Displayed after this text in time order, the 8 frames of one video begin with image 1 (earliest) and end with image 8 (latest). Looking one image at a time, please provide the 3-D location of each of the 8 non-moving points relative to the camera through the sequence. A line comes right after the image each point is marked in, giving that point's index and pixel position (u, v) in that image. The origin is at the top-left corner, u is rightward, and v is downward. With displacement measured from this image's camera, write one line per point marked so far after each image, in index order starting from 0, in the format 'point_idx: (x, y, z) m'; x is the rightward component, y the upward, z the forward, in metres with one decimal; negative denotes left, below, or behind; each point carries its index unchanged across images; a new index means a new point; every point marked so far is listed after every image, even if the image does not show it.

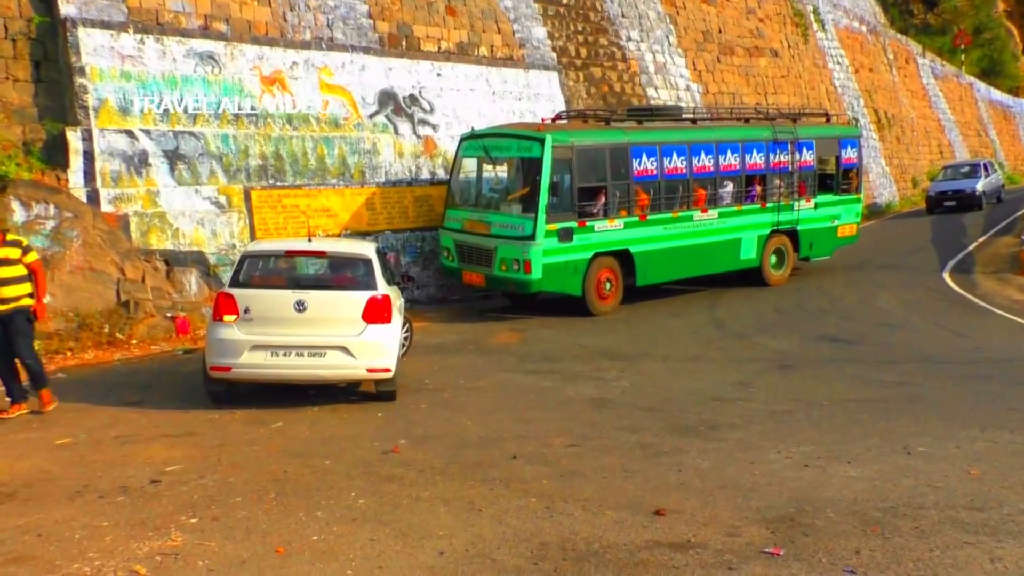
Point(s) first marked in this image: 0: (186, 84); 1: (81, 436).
0: (-4.8, +3.0, +14.2) m
1: (-3.6, -1.3, +8.2) m
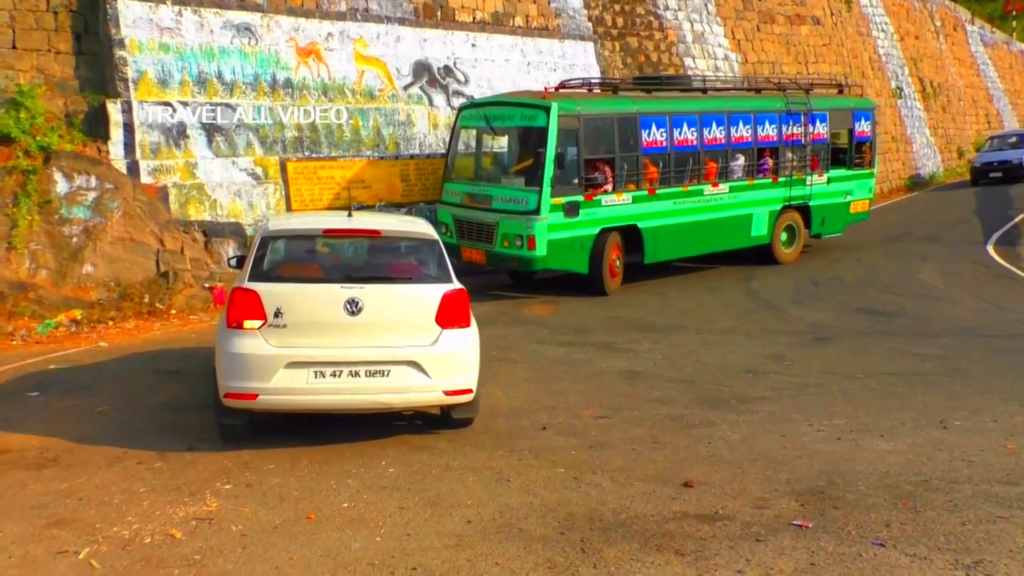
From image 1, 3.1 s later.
0: (-4.2, +3.4, +14.3) m
1: (-3.3, -1.0, +8.3) m
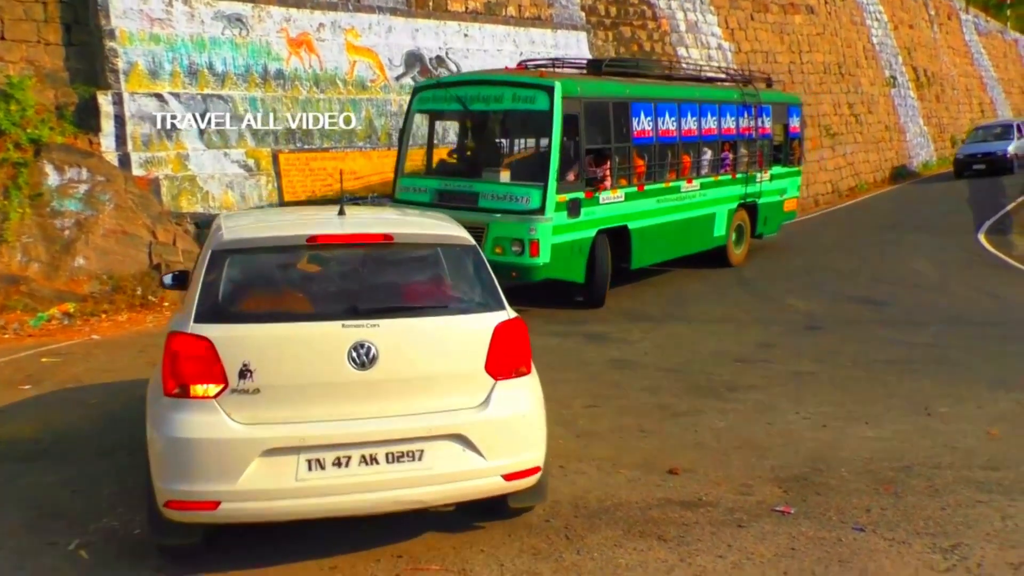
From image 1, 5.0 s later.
0: (-4.3, +3.5, +14.3) m
1: (-3.4, -0.9, +8.3) m
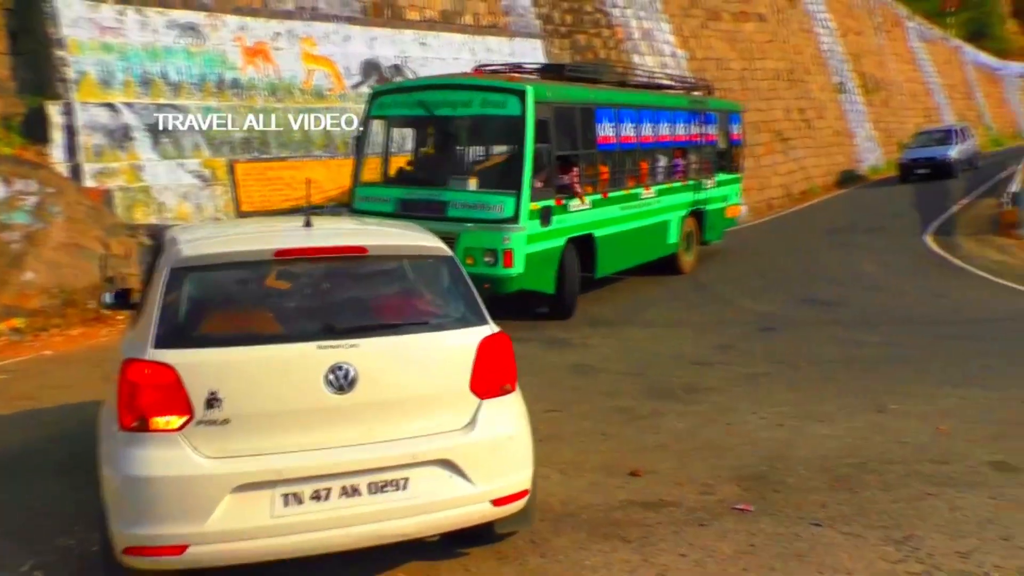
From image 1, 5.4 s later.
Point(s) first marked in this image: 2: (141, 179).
0: (-4.9, +3.4, +14.2) m
1: (-3.7, -1.0, +8.2) m
2: (-5.0, +1.5, +13.4) m
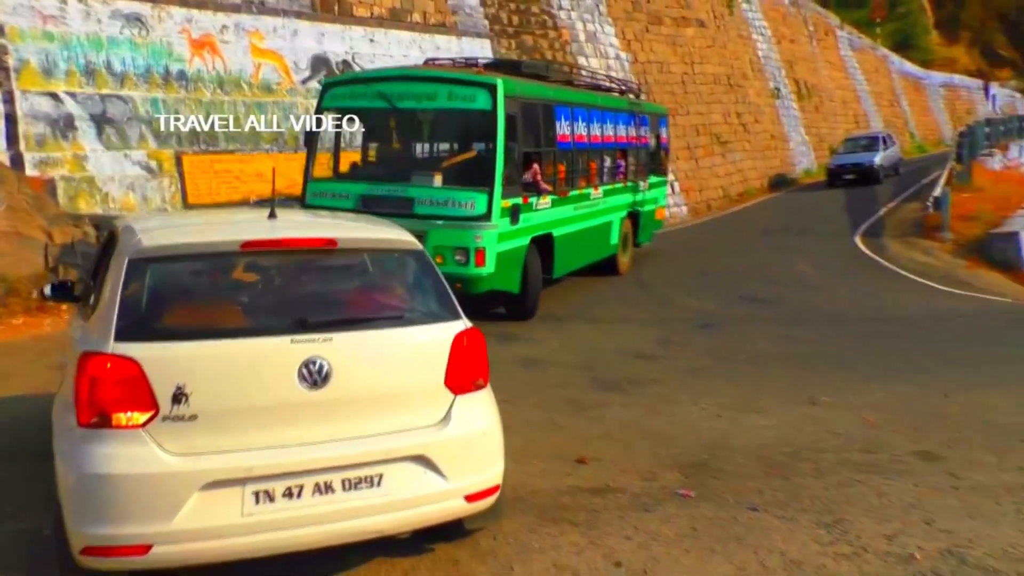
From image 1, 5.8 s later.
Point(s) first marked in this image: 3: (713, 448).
0: (-5.8, +3.5, +14.0) m
1: (-4.2, -1.0, +8.2) m
2: (-5.8, +1.6, +13.2) m
3: (+1.4, -1.1, +6.8) m
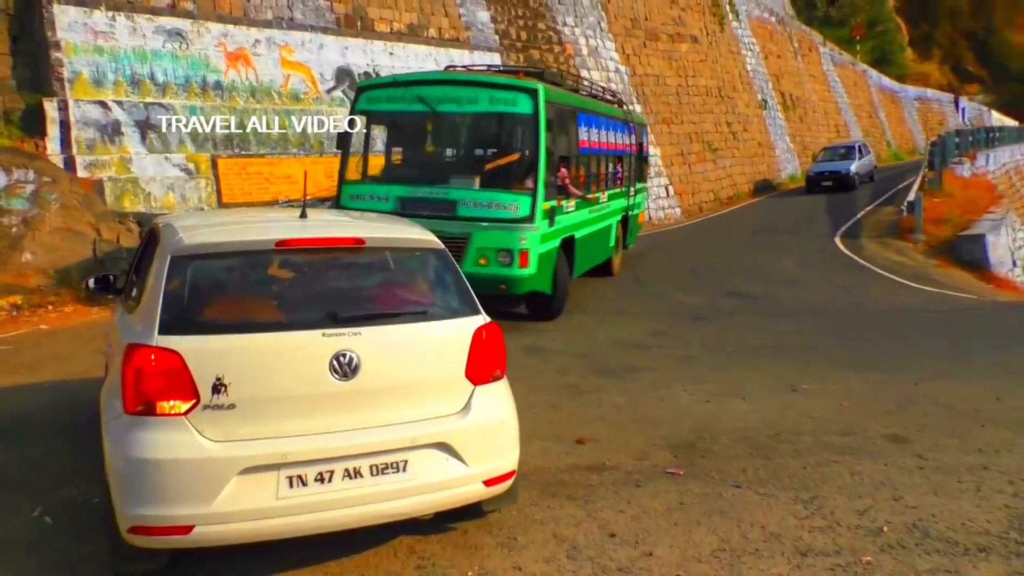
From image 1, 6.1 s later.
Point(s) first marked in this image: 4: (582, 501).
0: (-5.6, +3.6, +14.9) m
1: (-4.1, -0.9, +9.1) m
2: (-5.7, +1.7, +14.1) m
3: (+1.4, -1.1, +7.7) m
4: (+0.5, -1.3, +6.4) m
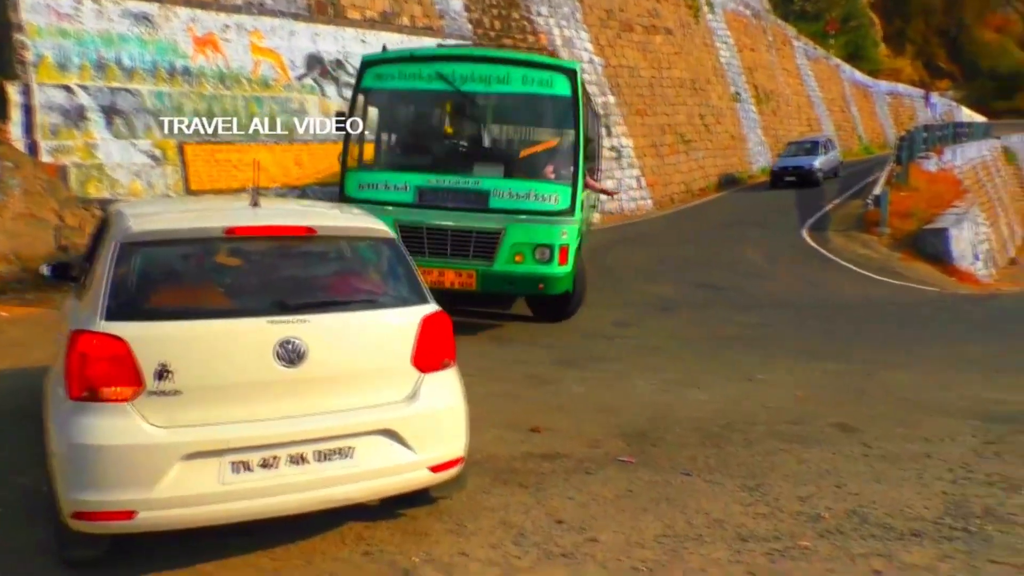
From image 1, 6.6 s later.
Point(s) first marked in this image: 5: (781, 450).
0: (-5.9, +3.8, +14.8) m
1: (-4.5, -0.7, +9.0) m
2: (-6.0, +1.9, +14.0) m
3: (+1.1, -1.0, +7.5) m
4: (+0.1, -1.2, +6.3) m
5: (+1.9, -1.1, +6.8) m
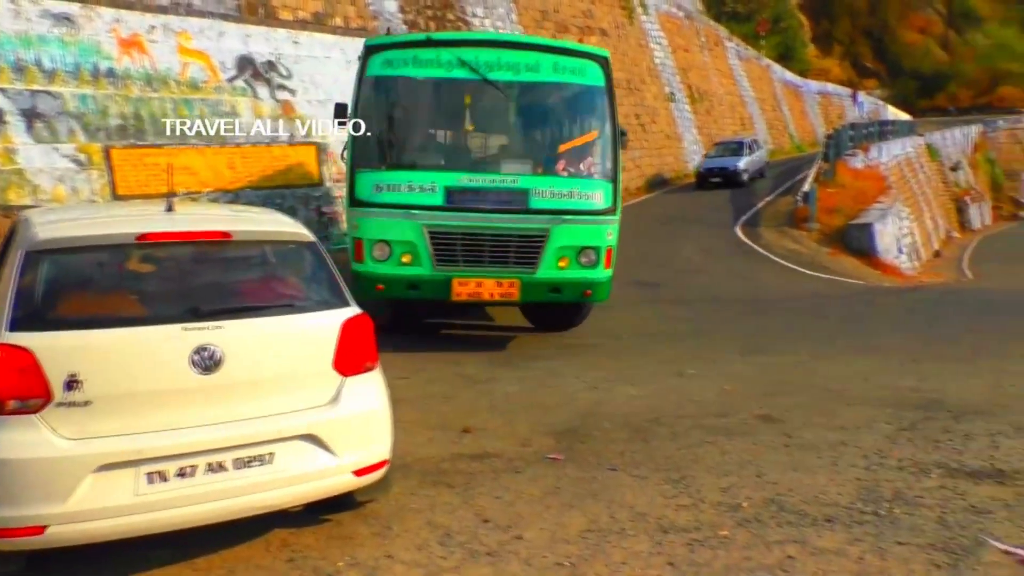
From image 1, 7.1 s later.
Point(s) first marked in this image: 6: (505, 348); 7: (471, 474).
0: (-6.8, +3.6, +14.5) m
1: (-5.0, -0.8, +8.7) m
2: (-6.9, +1.8, +13.7) m
3: (+0.6, -1.0, +7.5) m
4: (-0.3, -1.2, +6.2) m
5: (+1.4, -1.1, +6.8) m
6: (0.0, -0.6, +9.6) m
7: (-0.3, -1.2, +6.4) m
